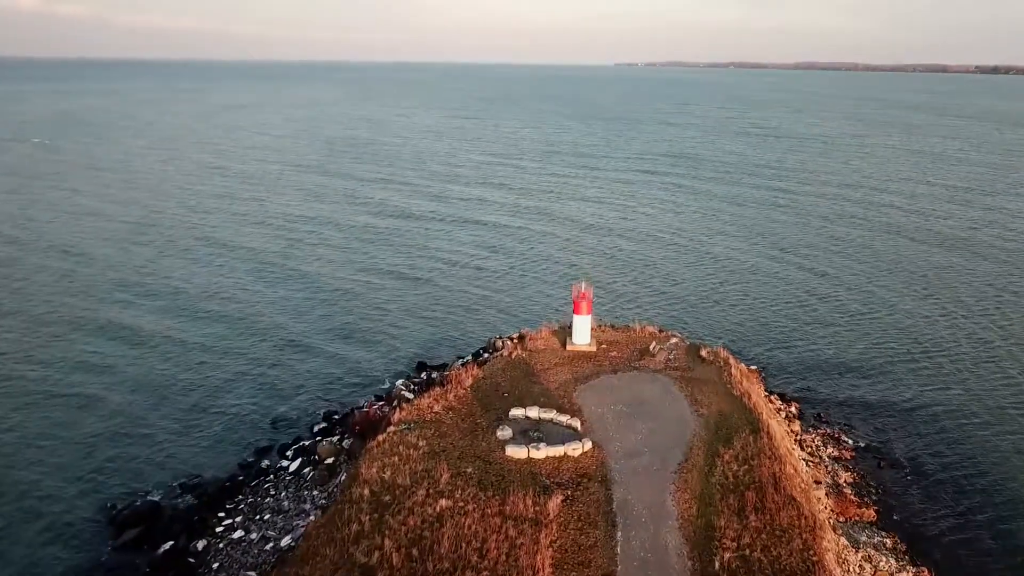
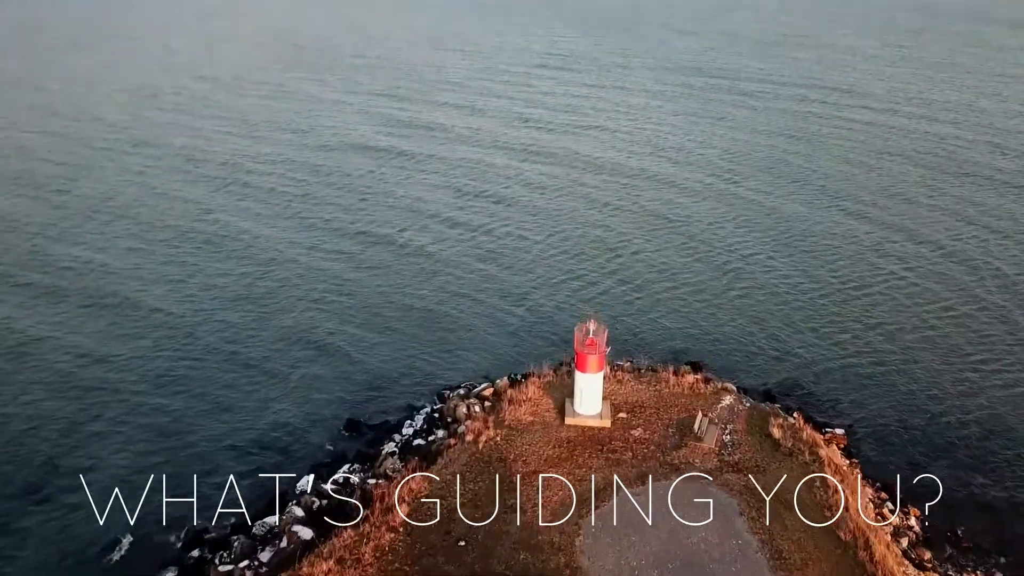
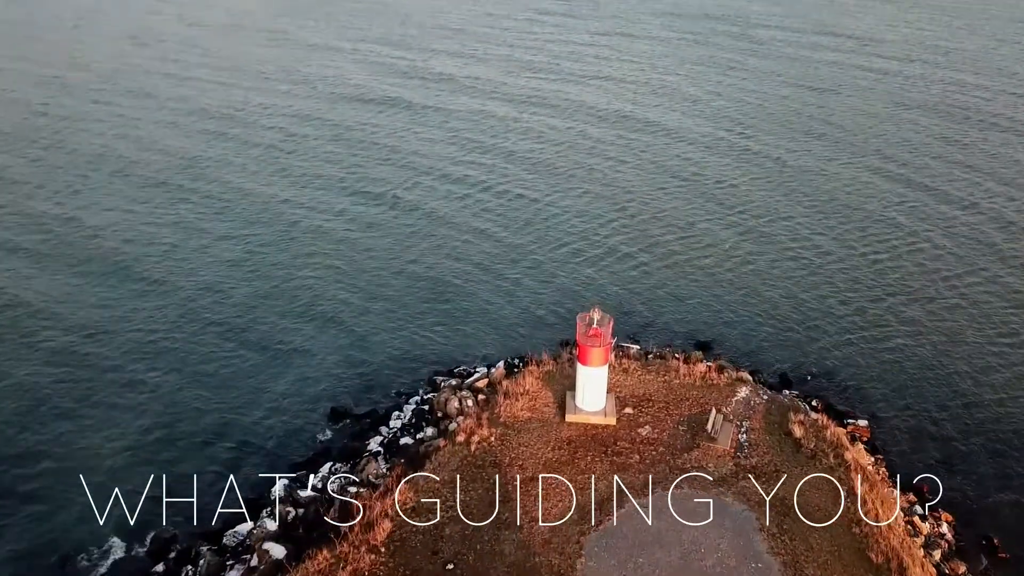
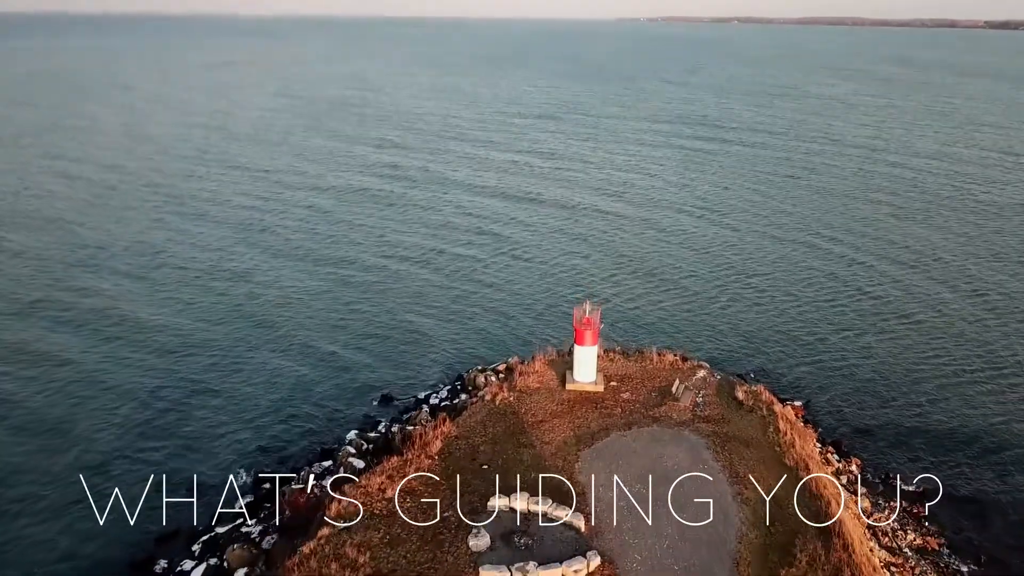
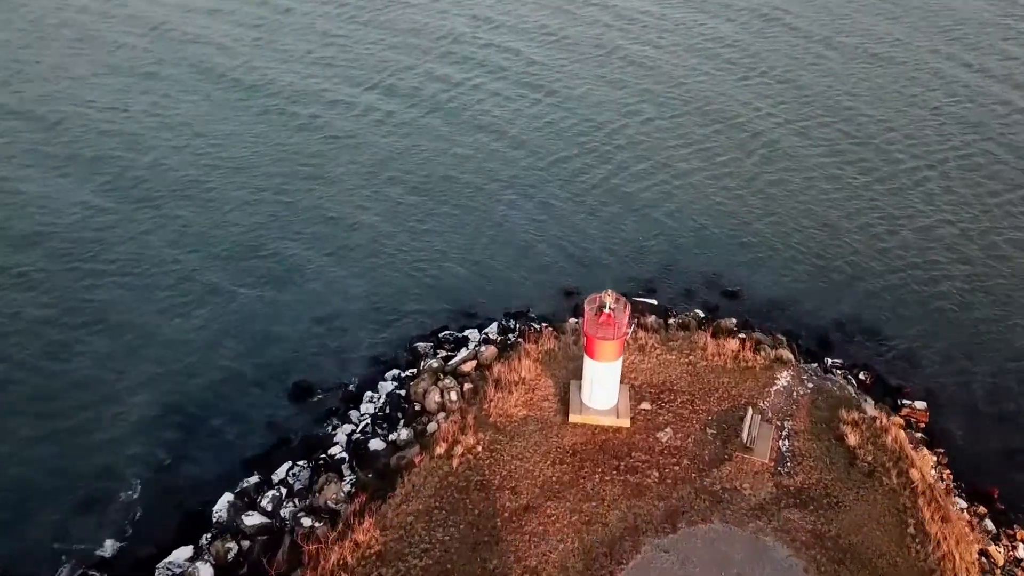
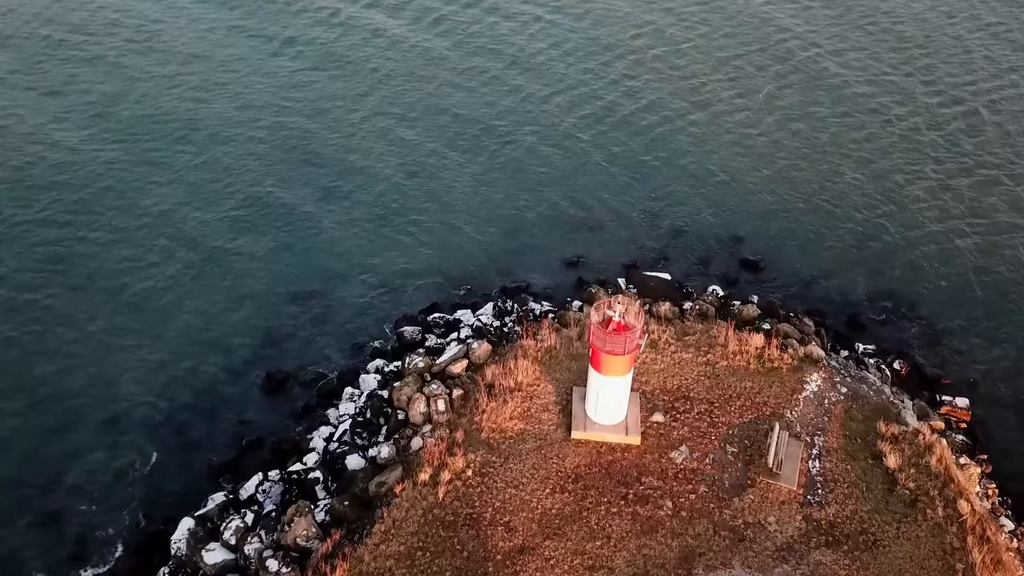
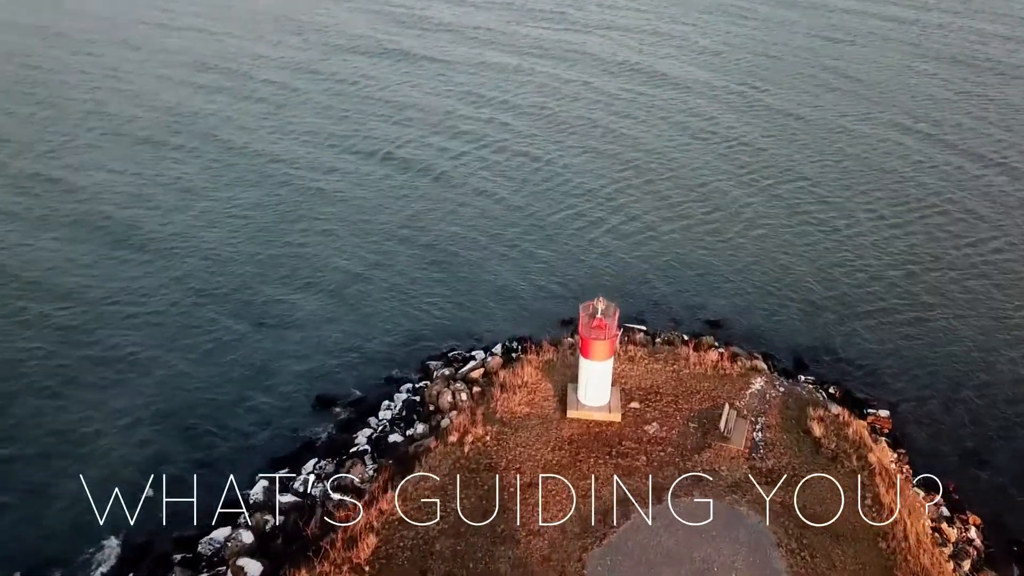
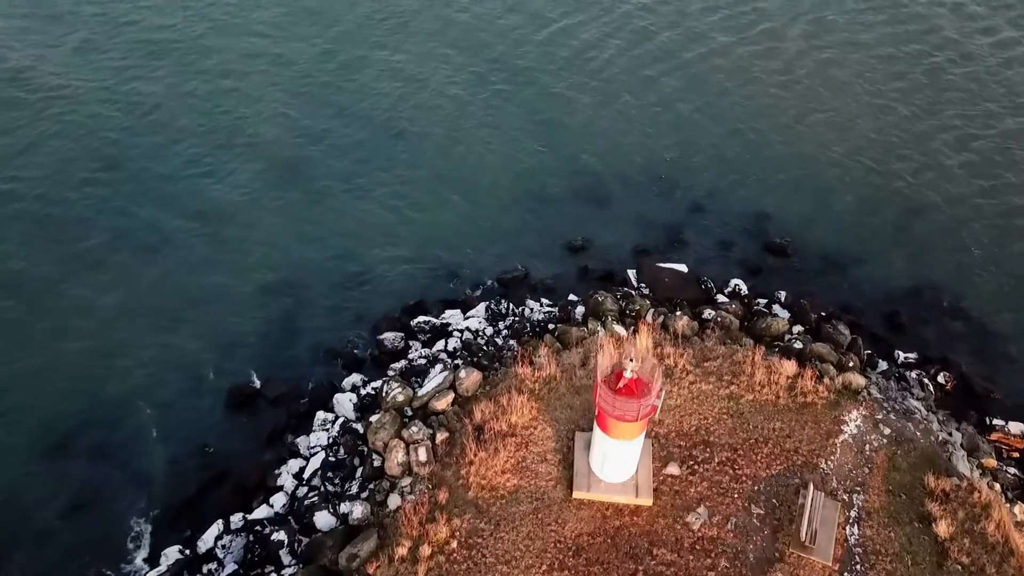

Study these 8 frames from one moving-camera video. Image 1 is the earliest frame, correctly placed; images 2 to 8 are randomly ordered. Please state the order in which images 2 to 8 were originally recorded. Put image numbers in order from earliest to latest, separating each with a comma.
4, 2, 3, 7, 5, 6, 8
